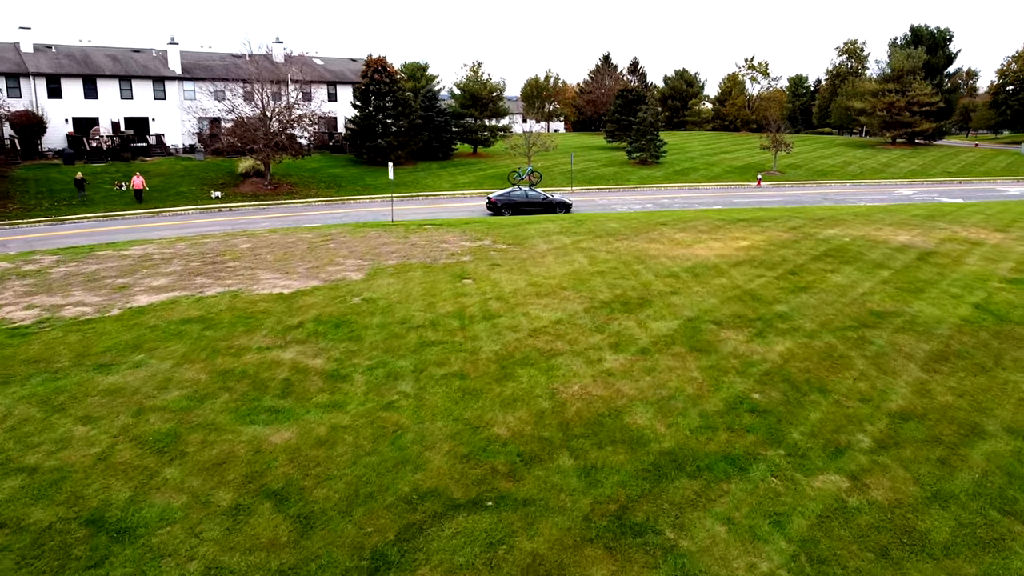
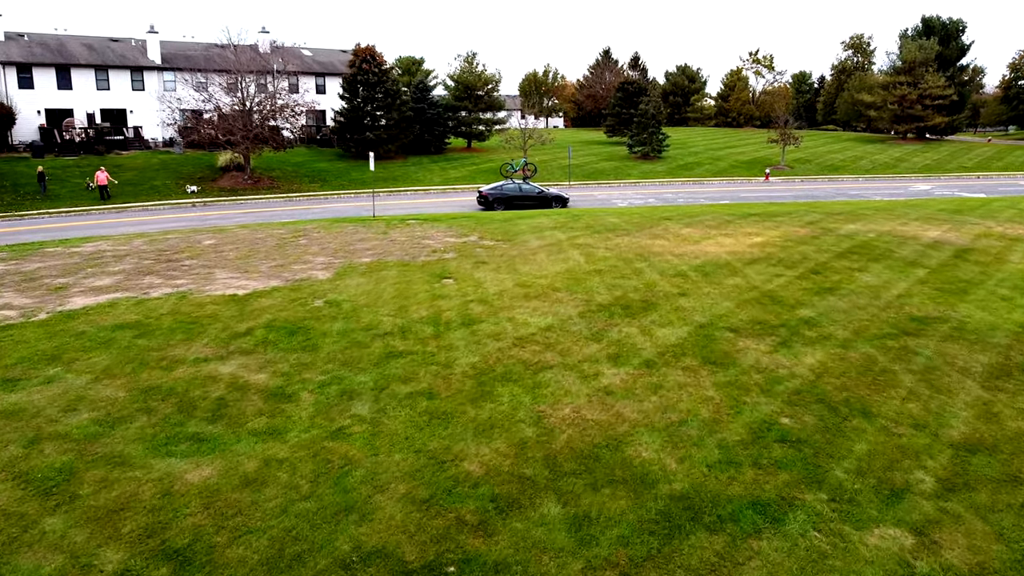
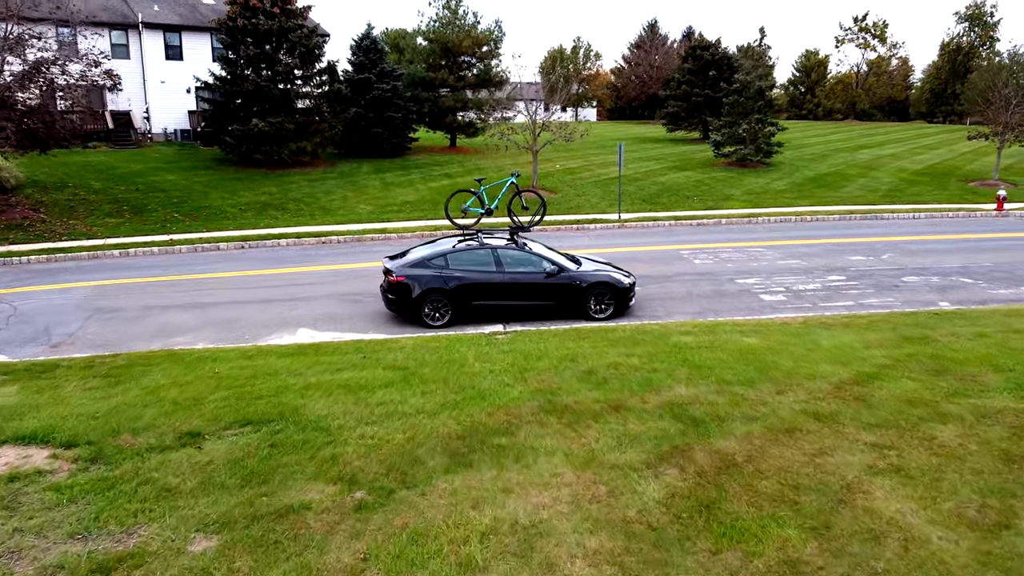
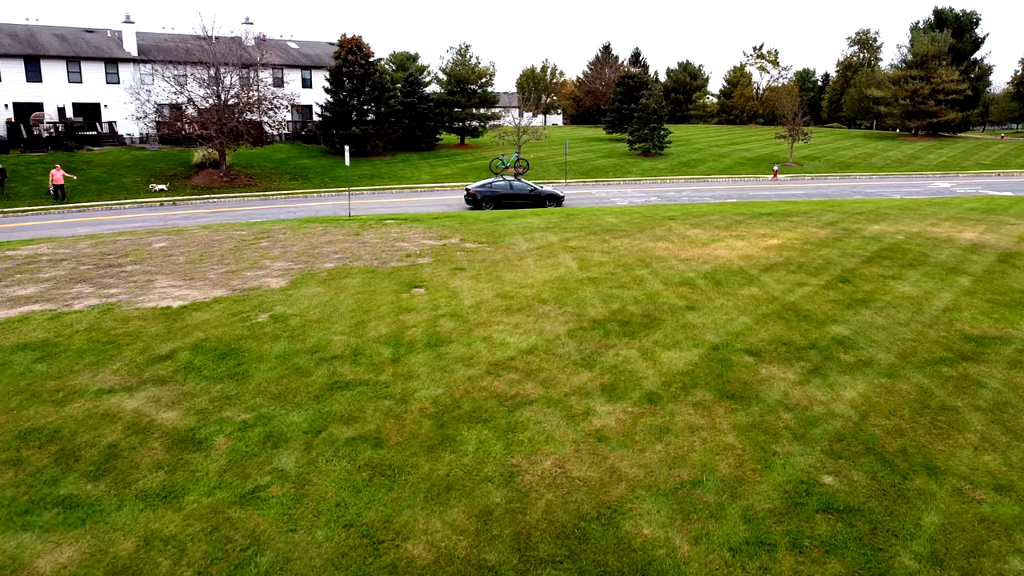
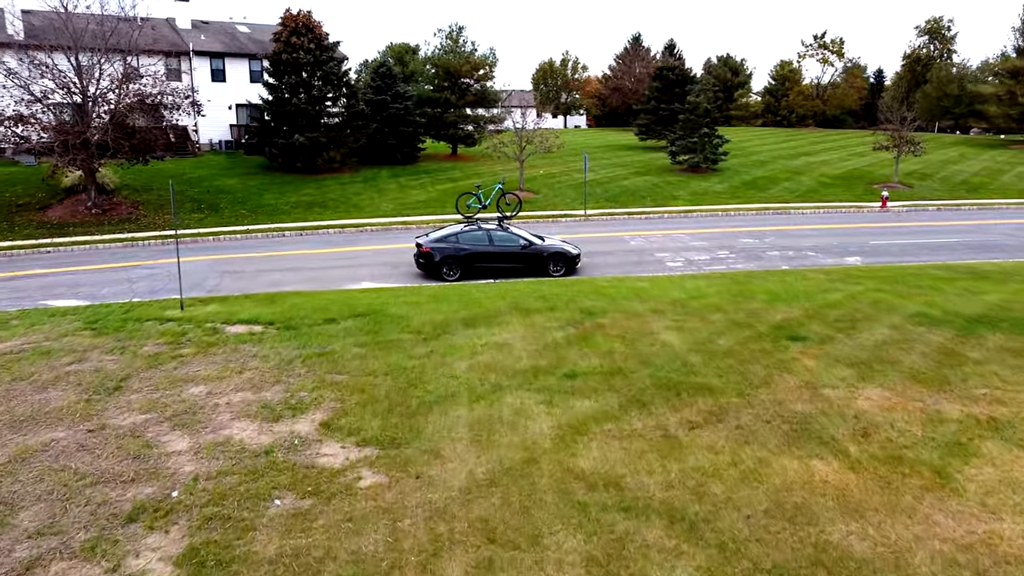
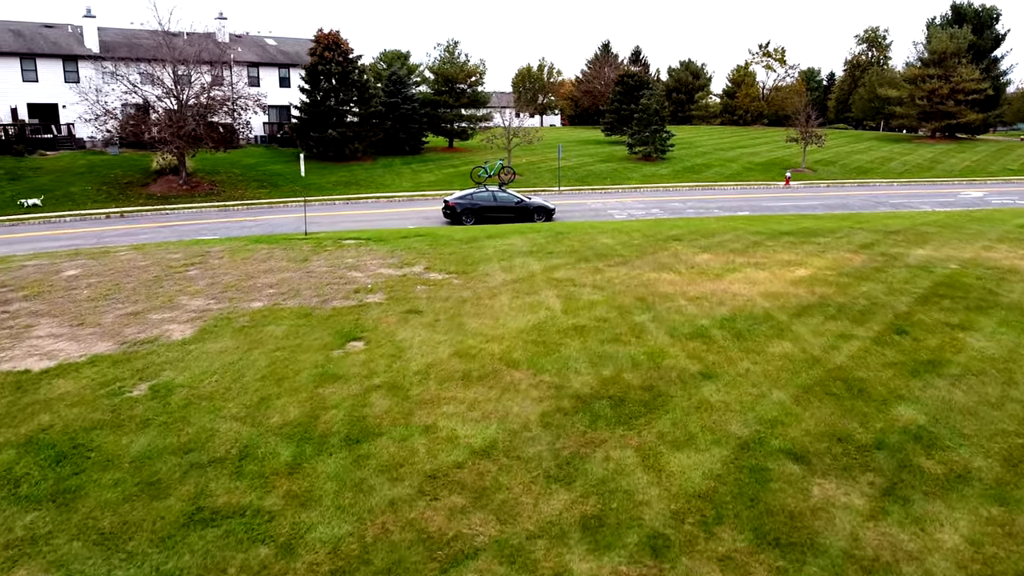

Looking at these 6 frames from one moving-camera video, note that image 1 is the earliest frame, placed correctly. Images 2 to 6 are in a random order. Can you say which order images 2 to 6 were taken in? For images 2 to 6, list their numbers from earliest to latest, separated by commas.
2, 4, 6, 5, 3
